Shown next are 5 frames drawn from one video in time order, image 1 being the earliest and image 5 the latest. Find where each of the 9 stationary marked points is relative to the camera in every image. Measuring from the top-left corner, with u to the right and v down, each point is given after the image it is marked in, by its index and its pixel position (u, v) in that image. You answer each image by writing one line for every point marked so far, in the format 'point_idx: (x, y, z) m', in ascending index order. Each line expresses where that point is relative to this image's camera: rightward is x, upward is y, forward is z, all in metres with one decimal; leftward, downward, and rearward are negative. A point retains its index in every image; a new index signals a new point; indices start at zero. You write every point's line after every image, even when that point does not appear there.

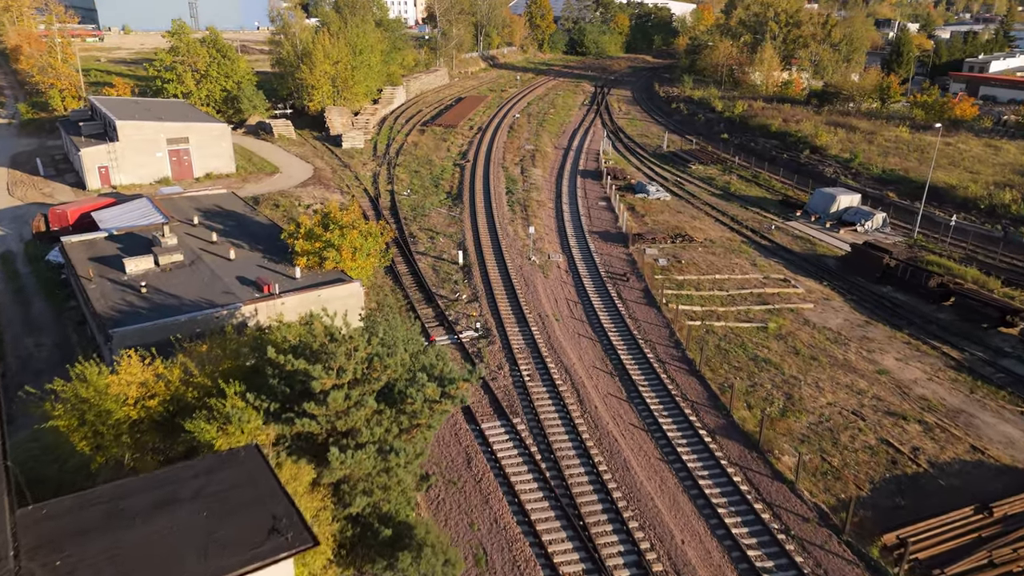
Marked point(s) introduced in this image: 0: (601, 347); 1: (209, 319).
0: (+2.6, -1.8, +17.0) m
1: (-7.8, -0.8, +14.9) m
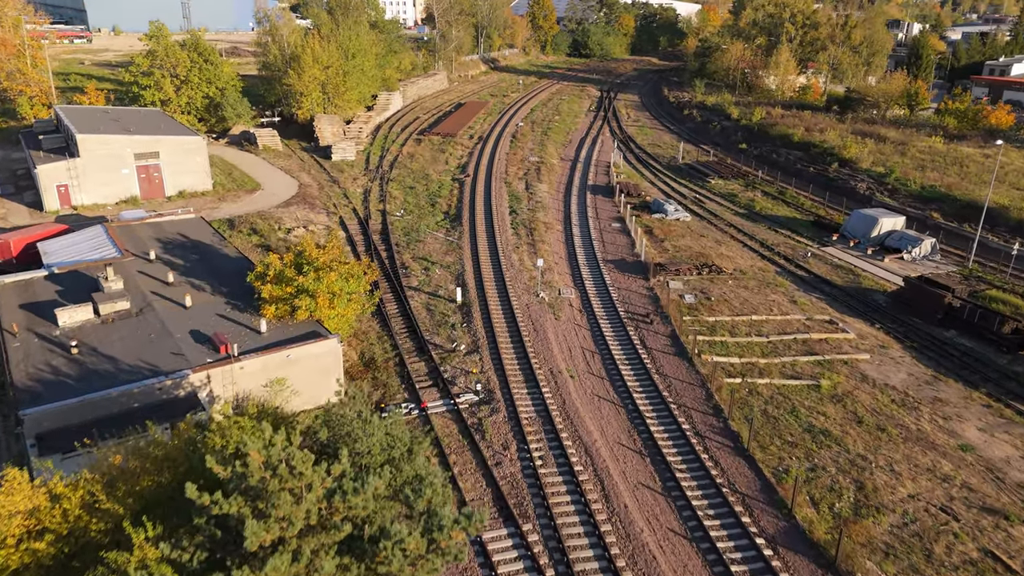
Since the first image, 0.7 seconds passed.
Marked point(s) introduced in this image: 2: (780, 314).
0: (+2.8, -3.1, +14.3) m
1: (-7.6, -2.2, +12.2) m
2: (+8.8, -0.9, +19.1) m
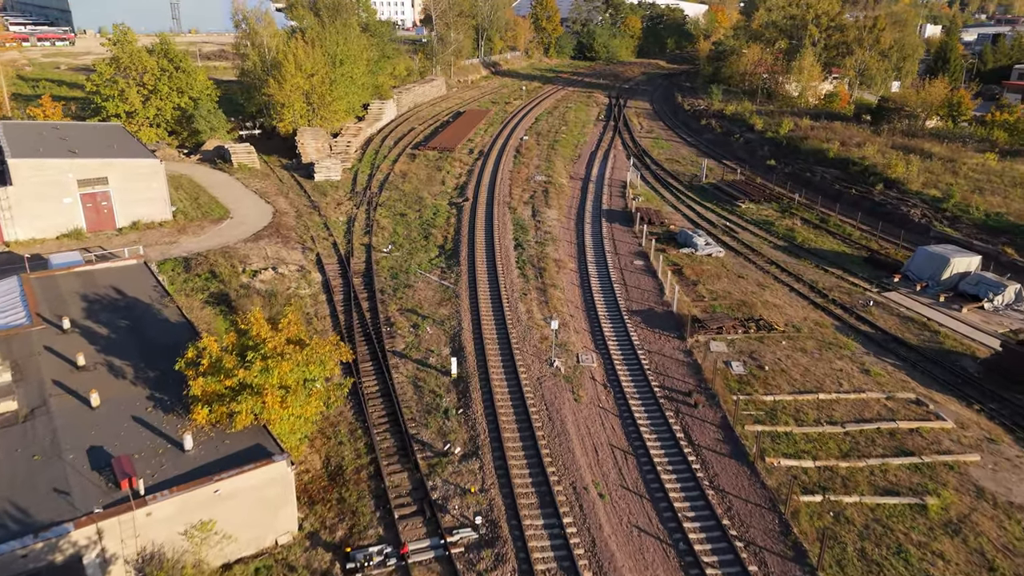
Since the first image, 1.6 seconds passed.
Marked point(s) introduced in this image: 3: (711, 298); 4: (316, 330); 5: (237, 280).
0: (+3.0, -5.0, +10.6) m
1: (-7.4, -4.0, +8.5) m
2: (+9.1, -2.7, +15.4) m
3: (+6.8, -0.4, +19.8) m
4: (-5.9, -1.3, +17.3) m
5: (-9.3, +0.3, +19.6) m
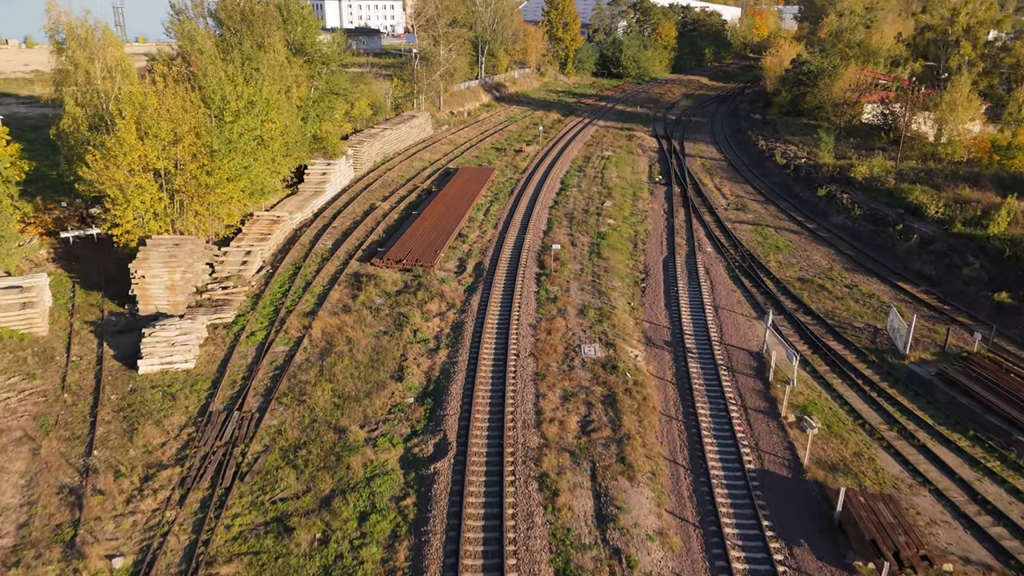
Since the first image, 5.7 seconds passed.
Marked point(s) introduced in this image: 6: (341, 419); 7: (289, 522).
0: (+3.7, -12.8, -5.0) m
1: (-6.8, -11.8, -7.0) m
2: (+9.7, -10.5, -0.2) m
3: (+7.5, -8.2, +4.2) m
4: (-5.2, -9.1, +1.7) m
5: (-8.7, -7.6, +4.1) m
6: (-4.0, -3.1, +13.6) m
7: (-4.2, -4.4, +10.9) m
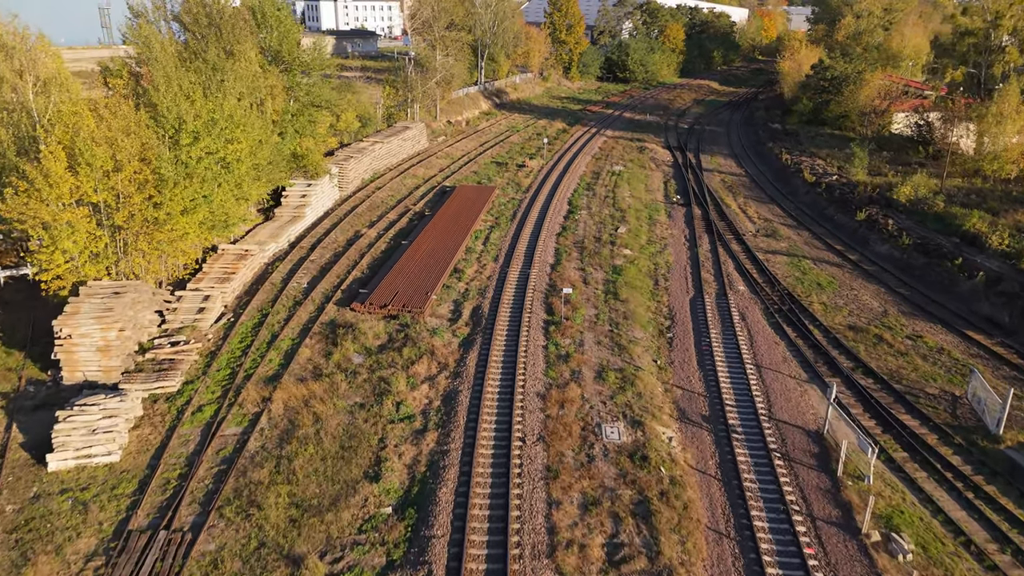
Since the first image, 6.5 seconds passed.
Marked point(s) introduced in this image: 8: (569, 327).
0: (+3.8, -14.3, -8.1) m
1: (-6.7, -13.3, -10.1) m
2: (+9.8, -12.0, -3.3) m
3: (+7.6, -9.7, +1.2) m
4: (-5.1, -10.6, -1.3) m
5: (-8.6, -9.1, +1.1) m
6: (-3.9, -4.6, +10.5) m
7: (-4.1, -6.0, +7.9) m
8: (+1.7, -1.2, +17.3) m
